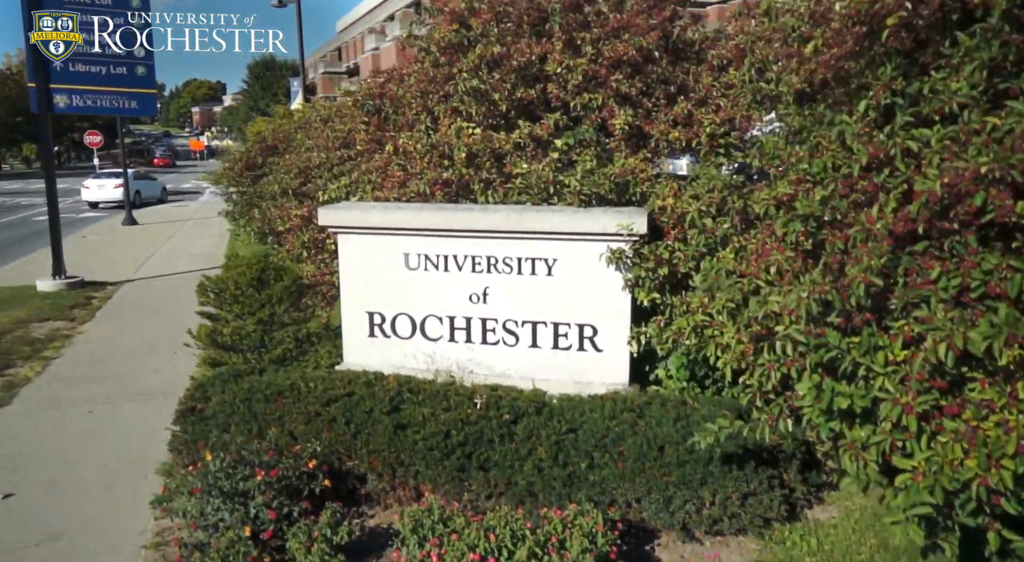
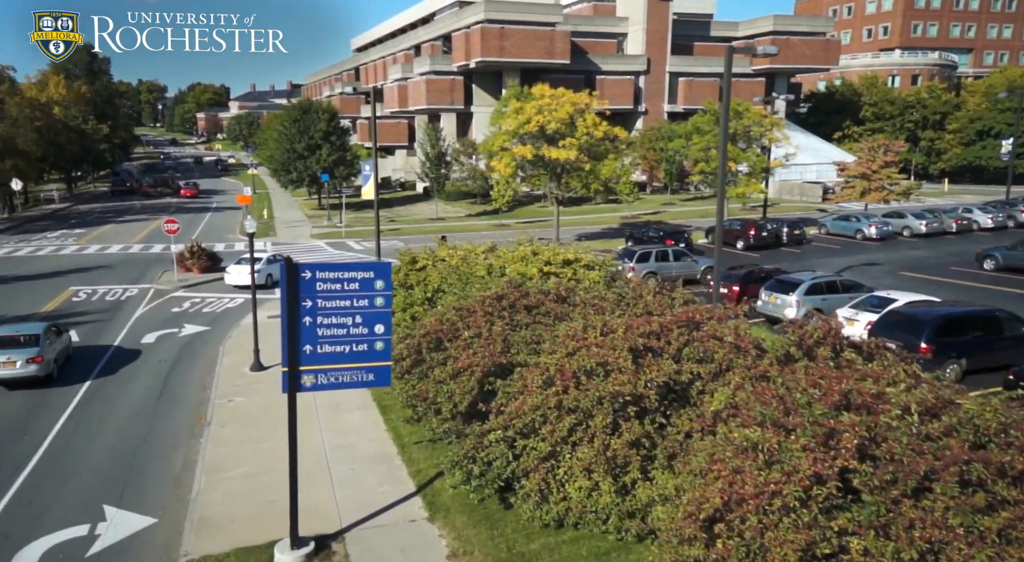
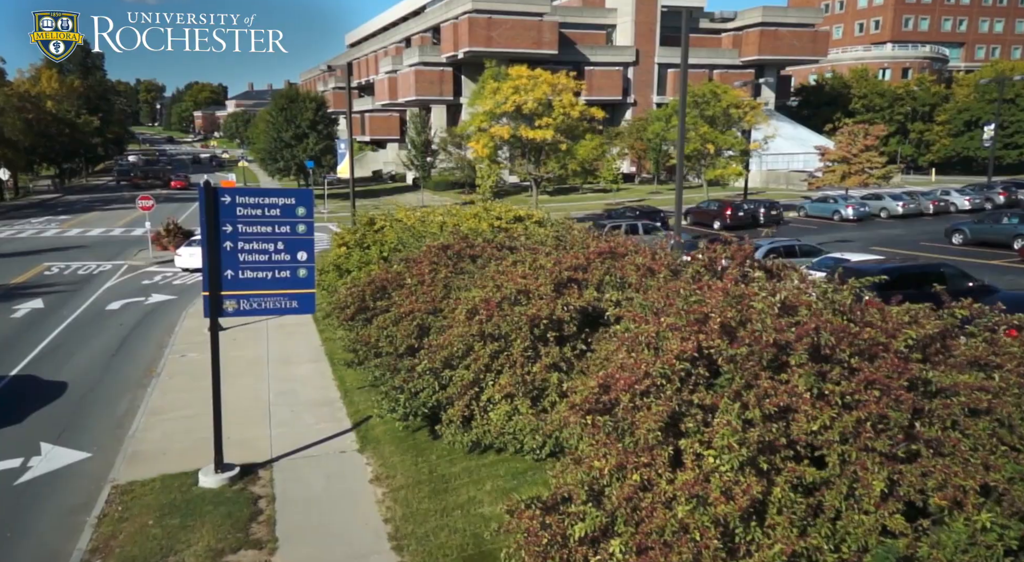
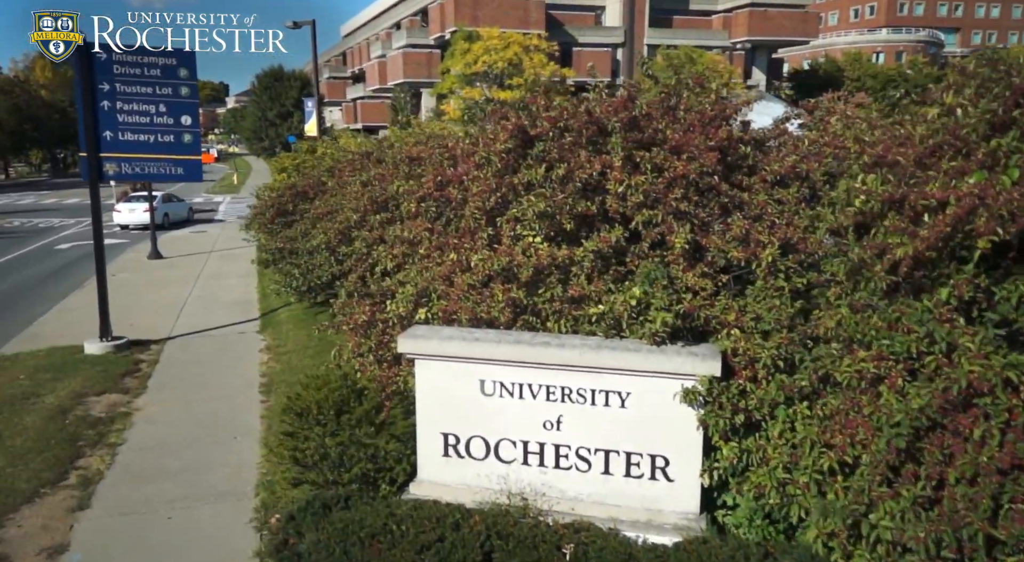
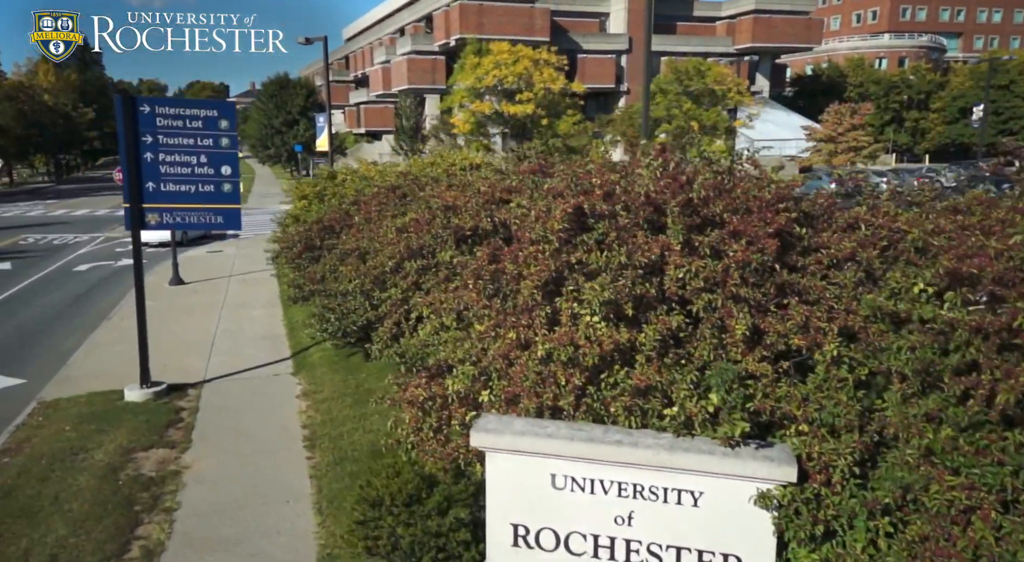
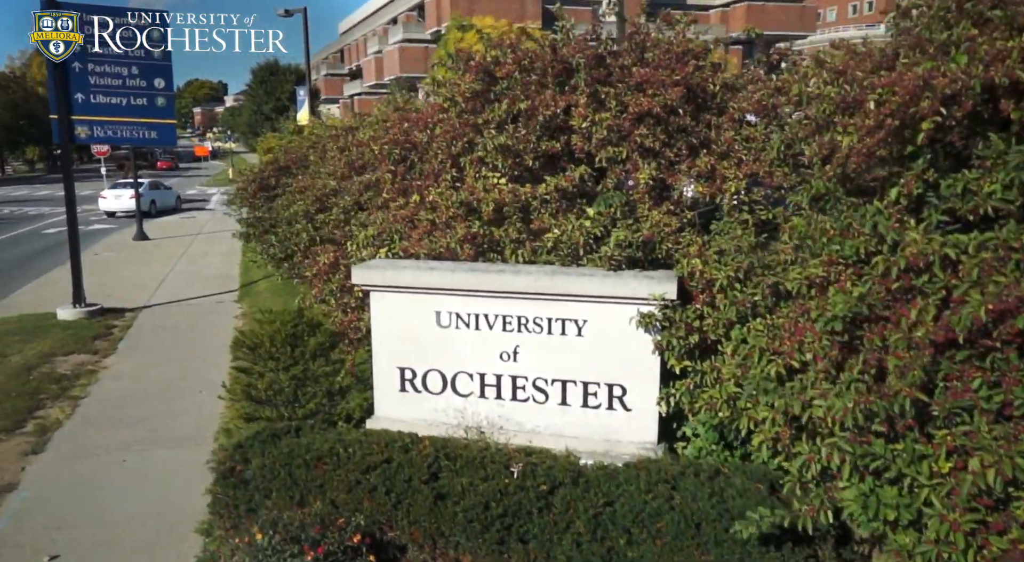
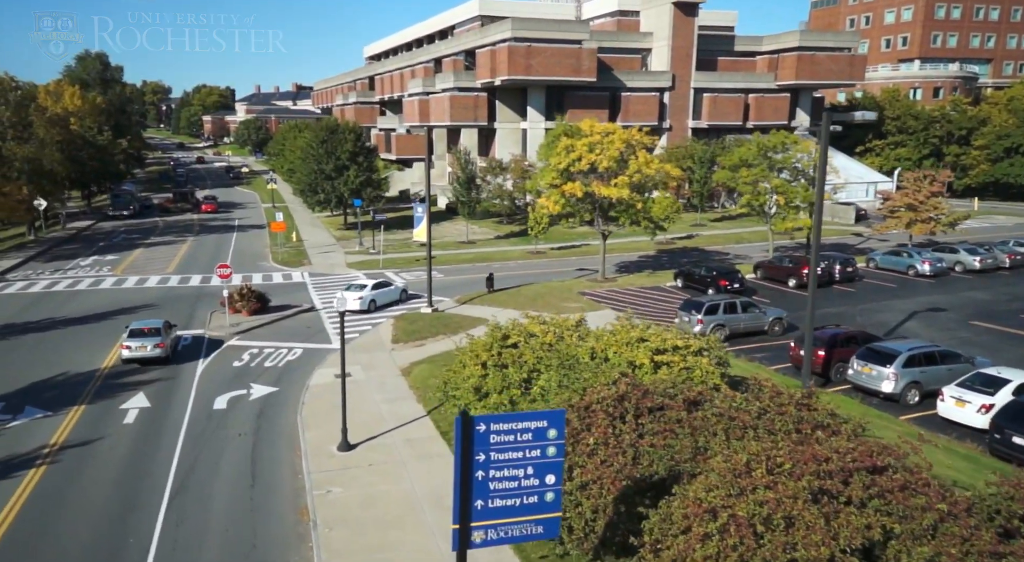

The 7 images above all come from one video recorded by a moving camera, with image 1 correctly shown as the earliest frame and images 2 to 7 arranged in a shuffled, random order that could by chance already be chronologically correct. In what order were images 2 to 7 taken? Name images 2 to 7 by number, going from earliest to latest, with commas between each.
6, 4, 5, 3, 2, 7
